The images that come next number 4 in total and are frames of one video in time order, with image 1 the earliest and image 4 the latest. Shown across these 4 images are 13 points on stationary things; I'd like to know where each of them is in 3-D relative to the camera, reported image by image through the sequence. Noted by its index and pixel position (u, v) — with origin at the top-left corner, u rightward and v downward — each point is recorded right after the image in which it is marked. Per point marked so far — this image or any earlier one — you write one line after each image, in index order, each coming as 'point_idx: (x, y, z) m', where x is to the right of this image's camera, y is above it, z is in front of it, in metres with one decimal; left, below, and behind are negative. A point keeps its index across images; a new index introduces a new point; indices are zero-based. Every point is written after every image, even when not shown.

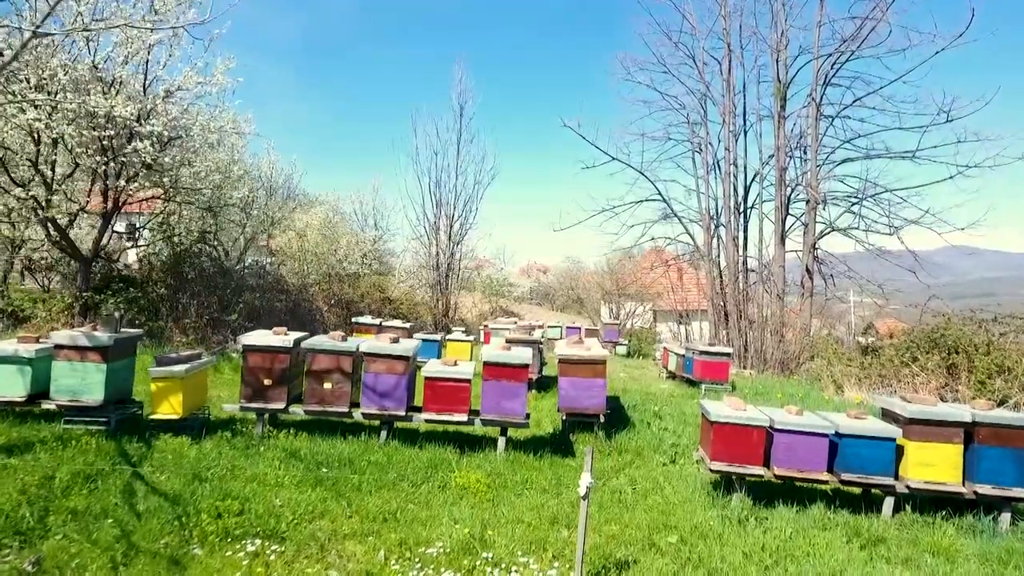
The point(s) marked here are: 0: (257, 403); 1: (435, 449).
0: (-2.3, -1.1, +5.7) m
1: (-0.7, -1.5, +5.7) m
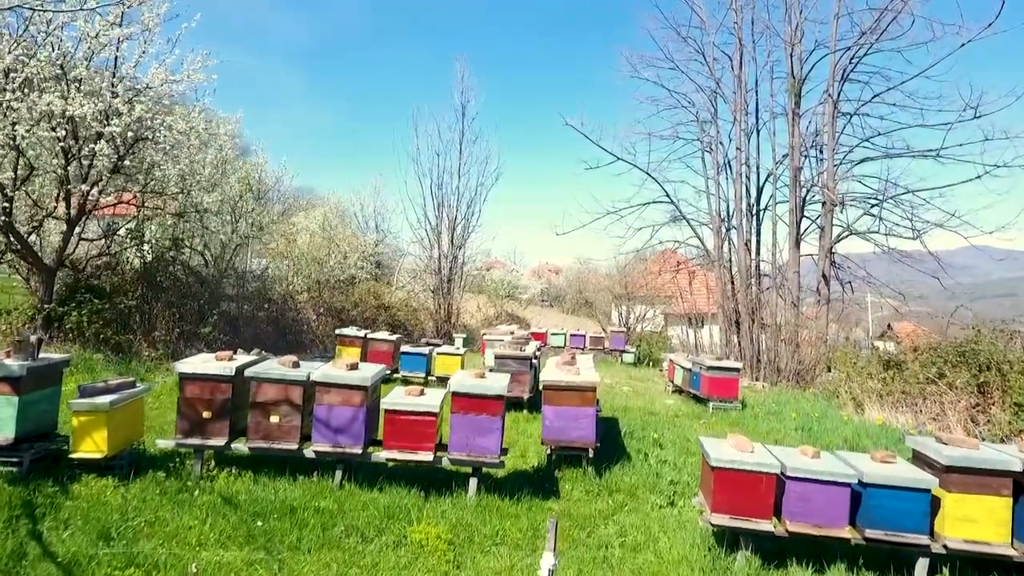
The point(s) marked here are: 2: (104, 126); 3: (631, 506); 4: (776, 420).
0: (-2.6, -1.2, +5.1) m
1: (-0.9, -1.6, +5.0) m
2: (-5.9, +2.3, +8.9) m
3: (+1.0, -1.9, +5.4) m
4: (+4.1, -2.1, +9.7) m
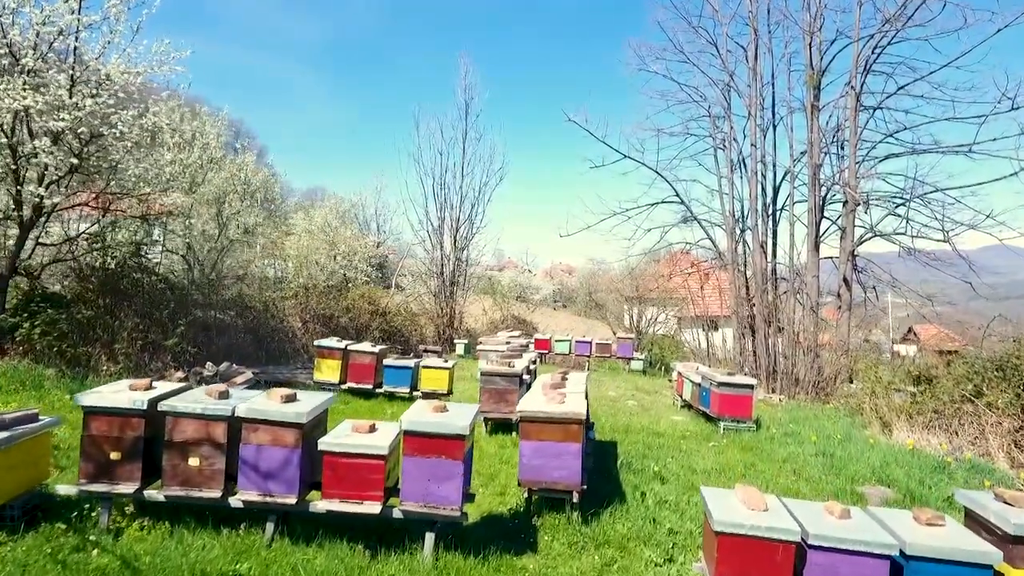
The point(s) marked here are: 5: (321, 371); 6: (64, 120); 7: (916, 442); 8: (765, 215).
0: (-2.8, -1.4, +4.3) m
1: (-1.2, -1.8, +4.2) m
2: (-6.1, +2.2, +8.2) m
3: (+0.8, -2.0, +4.5) m
4: (+4.0, -2.2, +8.7) m
5: (-3.0, -1.3, +9.9) m
6: (-6.0, +2.3, +8.4) m
7: (+5.7, -2.2, +8.8) m
8: (+6.7, +1.9, +16.5) m
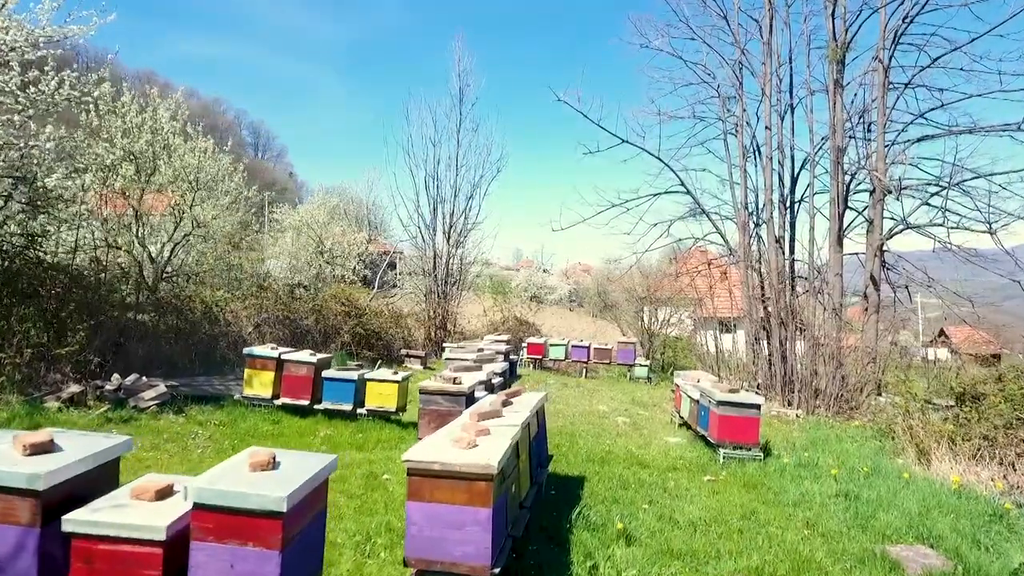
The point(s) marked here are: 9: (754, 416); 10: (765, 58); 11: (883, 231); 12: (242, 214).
0: (-3.5, -1.3, +2.9) m
1: (-1.9, -1.7, +2.7) m
2: (-6.6, +2.2, +6.9) m
3: (+0.1, -2.0, +3.0) m
4: (+3.4, -2.2, +7.1) m
5: (-3.5, -1.3, +8.5) m
6: (-6.5, +2.3, +7.1) m
7: (+5.1, -2.2, +7.1) m
8: (+6.4, +2.0, +14.8) m
9: (+3.0, -1.6, +7.7) m
10: (+6.3, +5.7, +15.5) m
11: (+8.5, +1.3, +14.3) m
12: (-6.9, +1.9, +15.9) m
